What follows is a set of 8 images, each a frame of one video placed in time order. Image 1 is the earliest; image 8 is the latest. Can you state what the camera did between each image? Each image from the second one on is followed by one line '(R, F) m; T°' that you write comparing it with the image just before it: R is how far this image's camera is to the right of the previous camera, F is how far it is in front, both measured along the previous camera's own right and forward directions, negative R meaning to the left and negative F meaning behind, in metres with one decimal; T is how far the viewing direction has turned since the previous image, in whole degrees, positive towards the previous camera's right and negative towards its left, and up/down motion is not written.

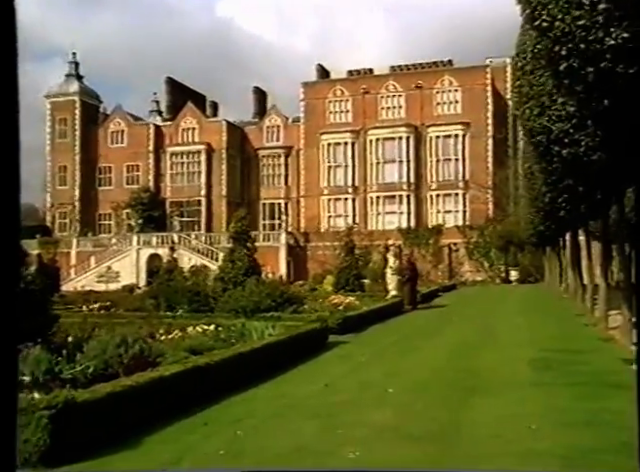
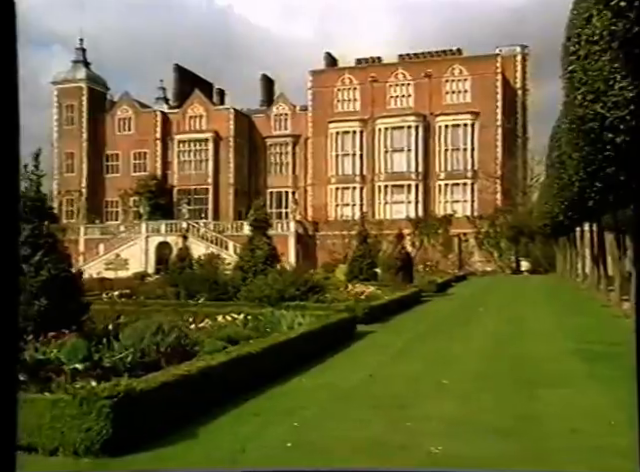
(-0.4, +0.1) m; 0°
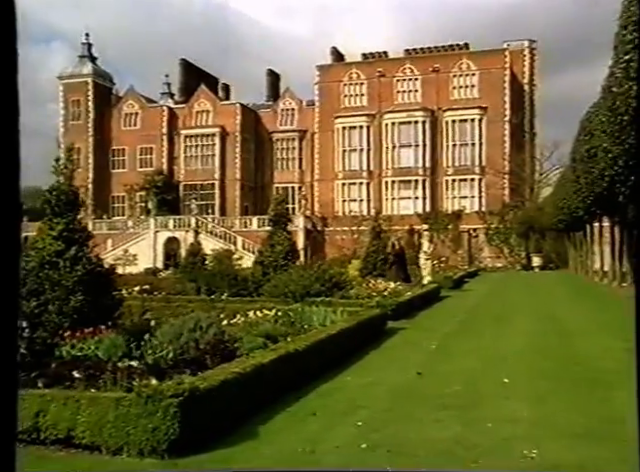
(-0.4, +0.2) m; 0°
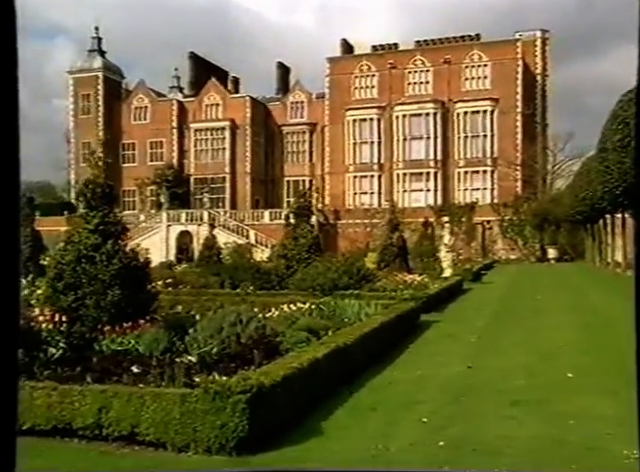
(-0.4, +0.1) m; -1°
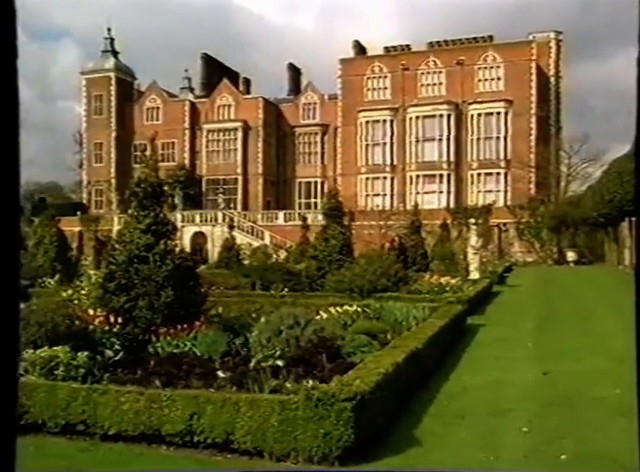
(-0.6, +0.2) m; -1°
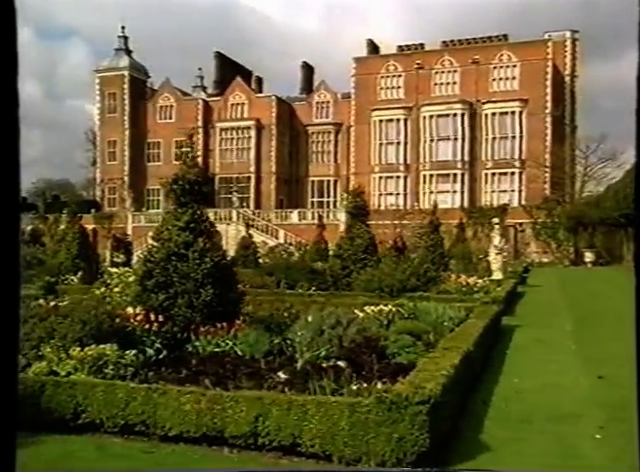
(-0.4, +0.1) m; -1°
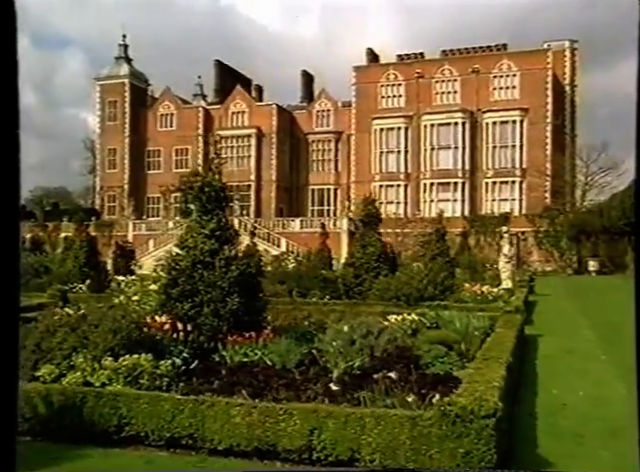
(-0.4, +0.1) m; 0°
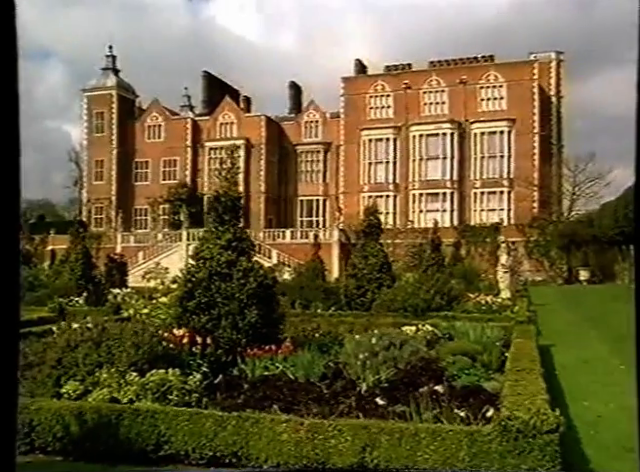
(-0.4, +0.1) m; +1°
